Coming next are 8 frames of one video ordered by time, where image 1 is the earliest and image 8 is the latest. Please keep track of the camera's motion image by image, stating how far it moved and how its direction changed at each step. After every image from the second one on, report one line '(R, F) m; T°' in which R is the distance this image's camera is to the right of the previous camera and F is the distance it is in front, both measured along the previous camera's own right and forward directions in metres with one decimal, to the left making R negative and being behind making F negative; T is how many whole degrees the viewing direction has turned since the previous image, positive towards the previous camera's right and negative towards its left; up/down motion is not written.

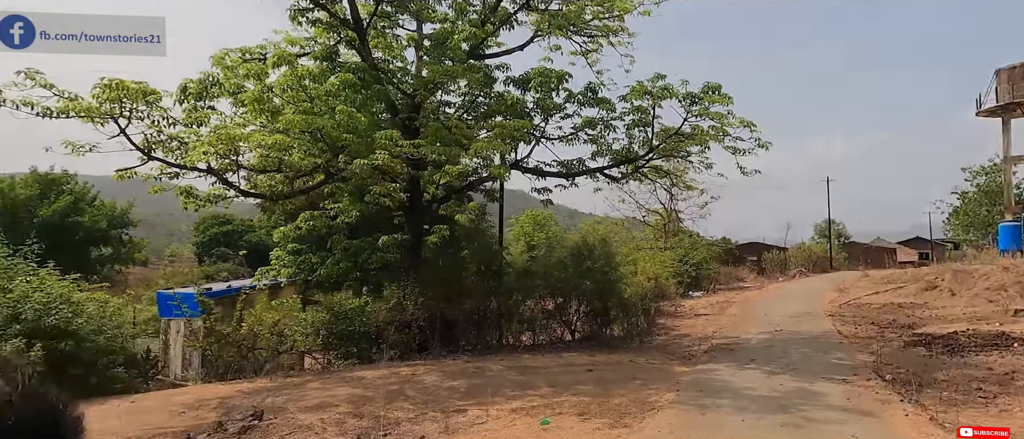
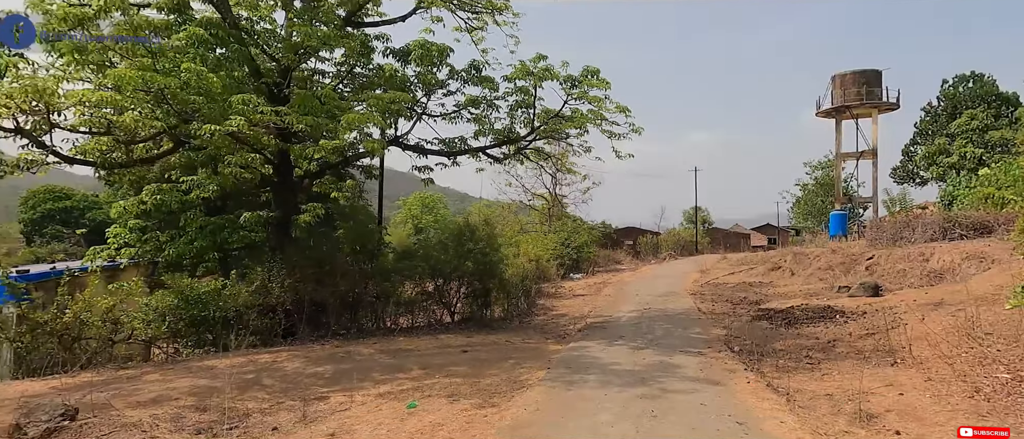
(+0.2, +0.2) m; +10°
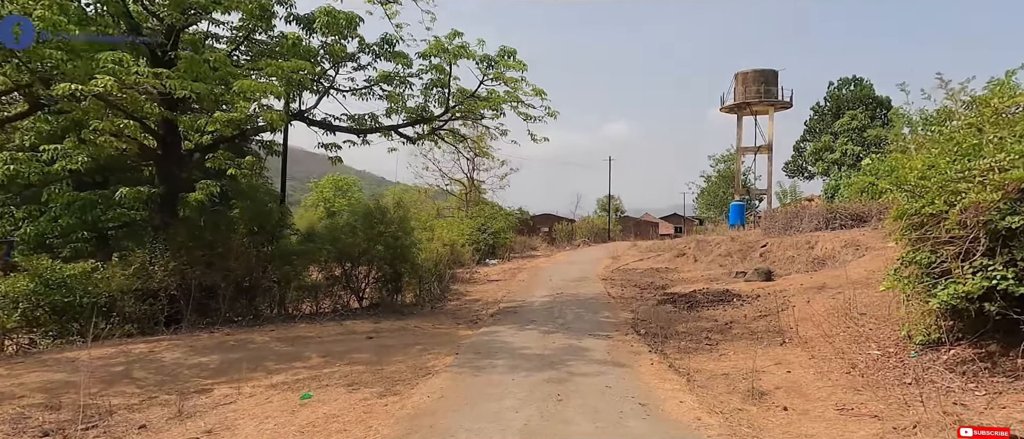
(+0.1, +0.3) m; +7°
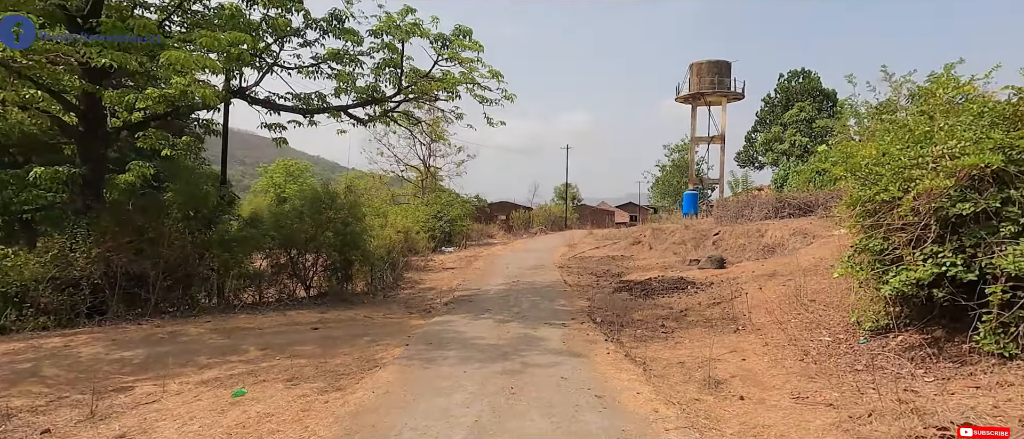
(0.0, +0.3) m; +4°
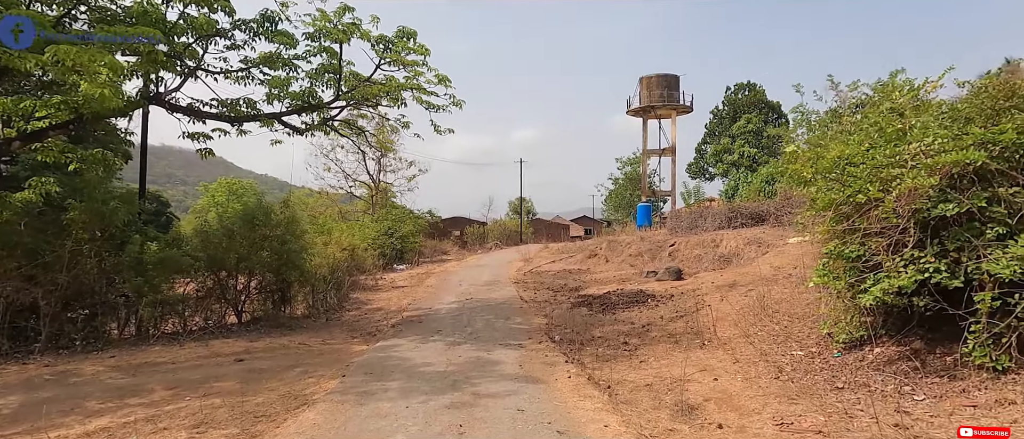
(+0.1, +0.7) m; +4°
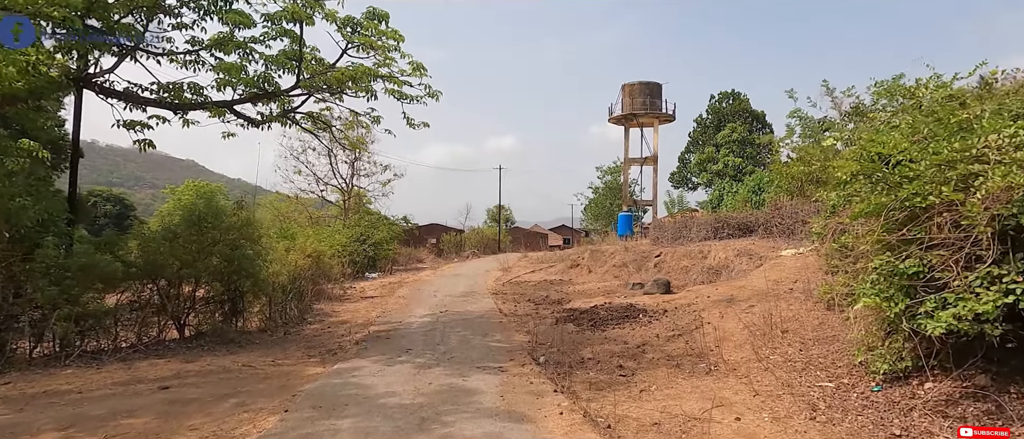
(0.0, +1.1) m; +2°
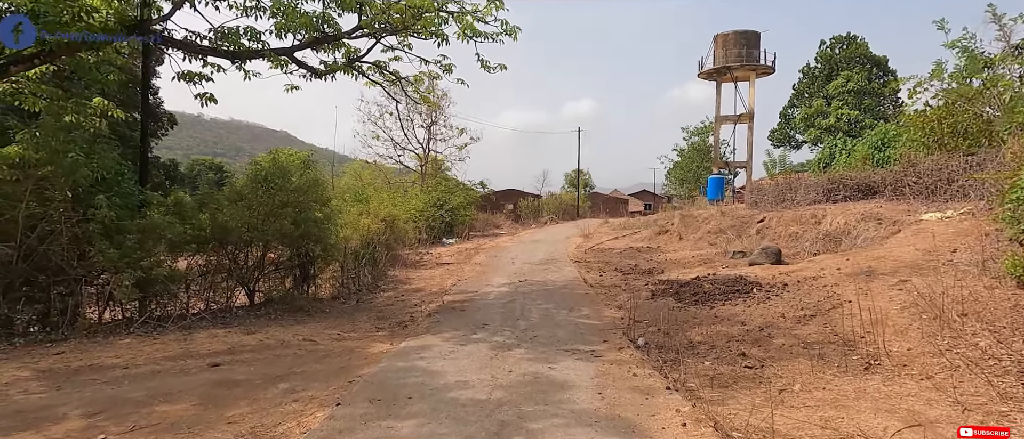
(-0.2, +1.3) m; -7°
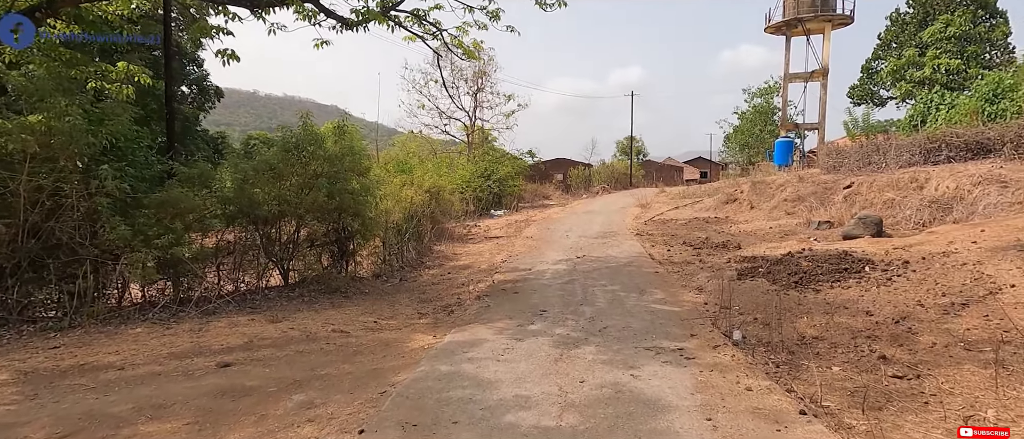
(-0.2, +1.3) m; -4°
